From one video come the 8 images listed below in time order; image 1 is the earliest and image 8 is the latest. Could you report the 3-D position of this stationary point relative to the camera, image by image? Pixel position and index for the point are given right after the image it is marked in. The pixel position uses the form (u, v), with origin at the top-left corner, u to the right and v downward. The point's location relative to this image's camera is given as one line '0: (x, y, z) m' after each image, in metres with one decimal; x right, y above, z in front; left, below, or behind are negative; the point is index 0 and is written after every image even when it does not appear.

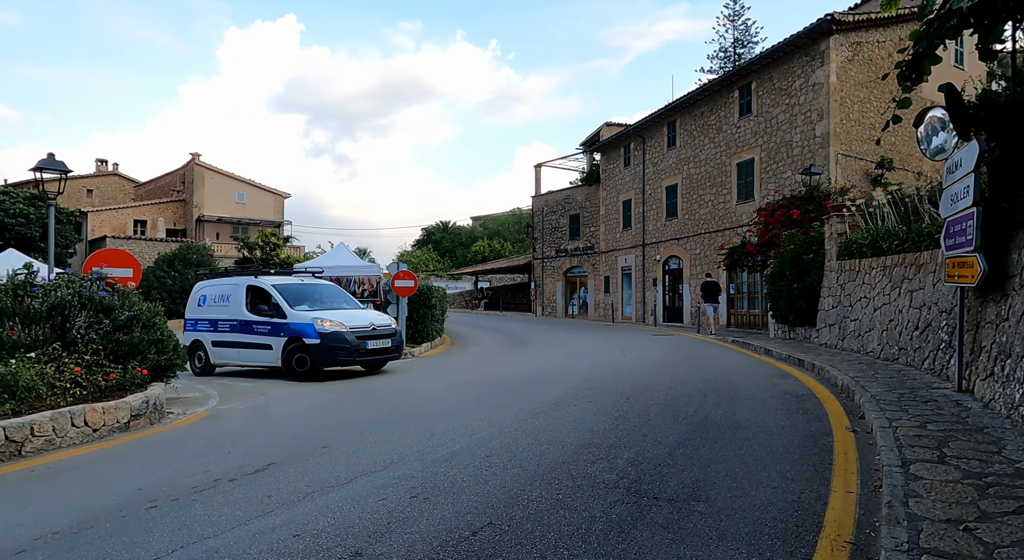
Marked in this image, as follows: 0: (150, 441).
0: (-3.7, -1.7, +5.9) m
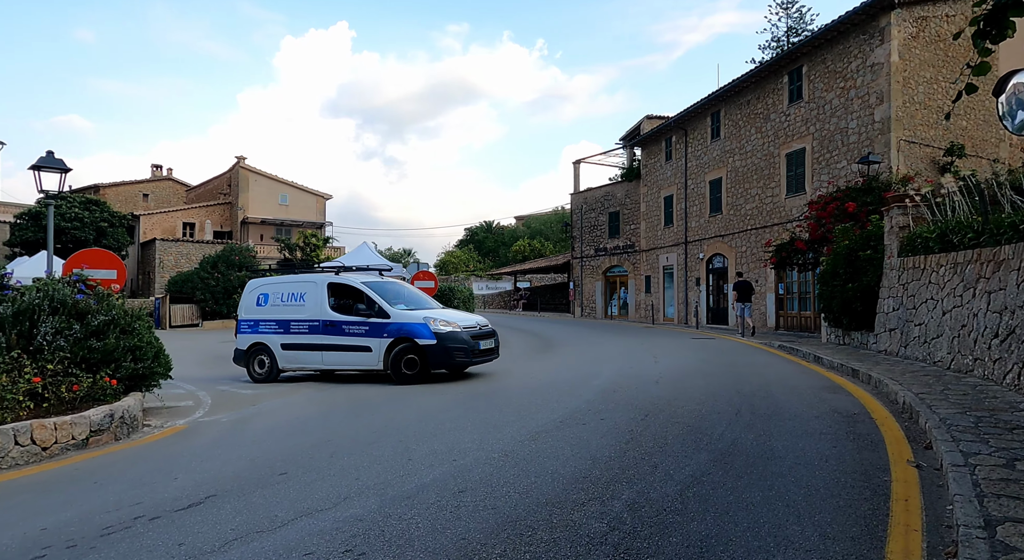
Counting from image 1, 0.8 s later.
0: (-3.8, -1.7, +5.4) m
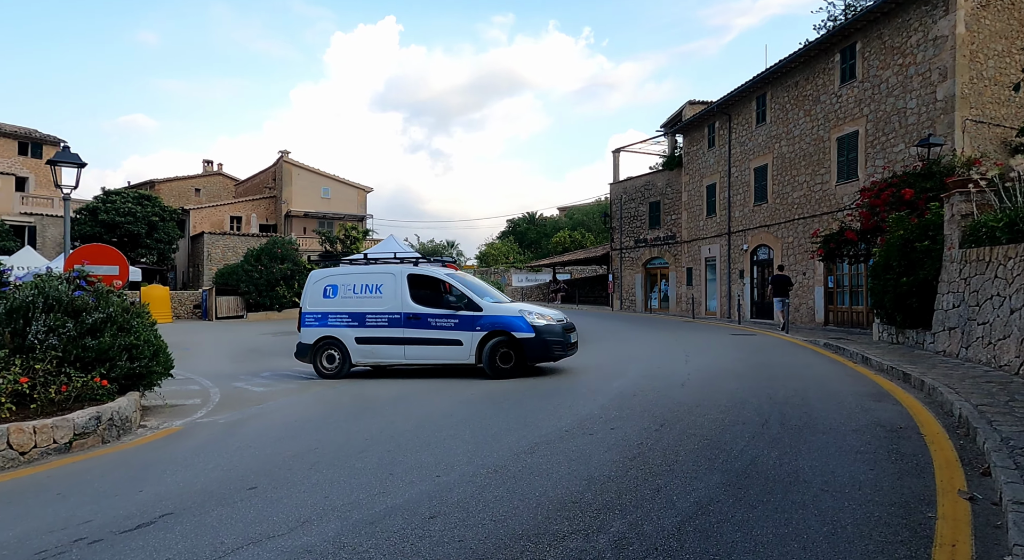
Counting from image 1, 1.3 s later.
0: (-3.8, -1.7, +5.2) m
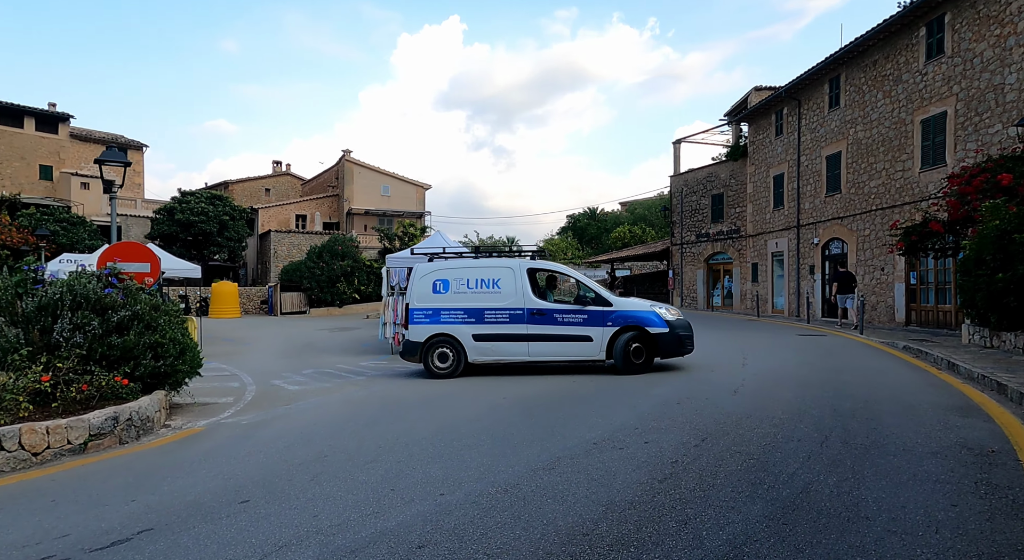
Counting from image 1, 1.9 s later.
0: (-3.7, -1.7, +5.1) m
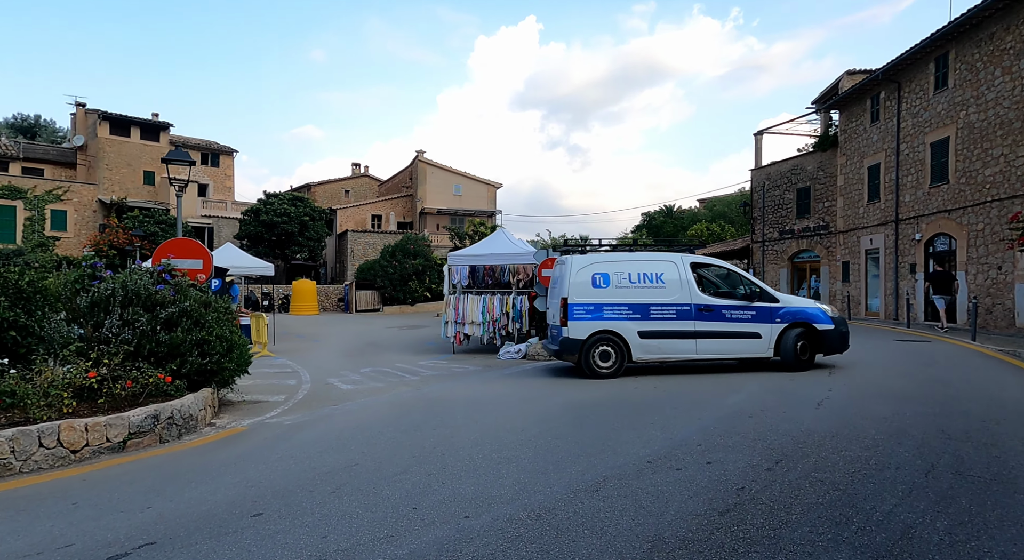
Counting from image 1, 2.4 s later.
0: (-3.4, -1.6, +5.0) m
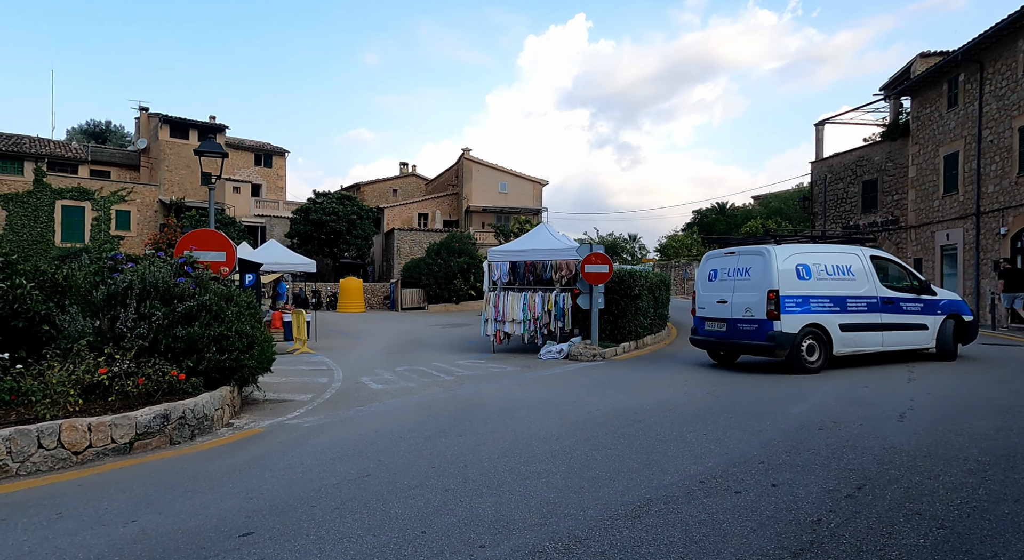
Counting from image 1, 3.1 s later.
0: (-3.1, -1.6, +4.7) m
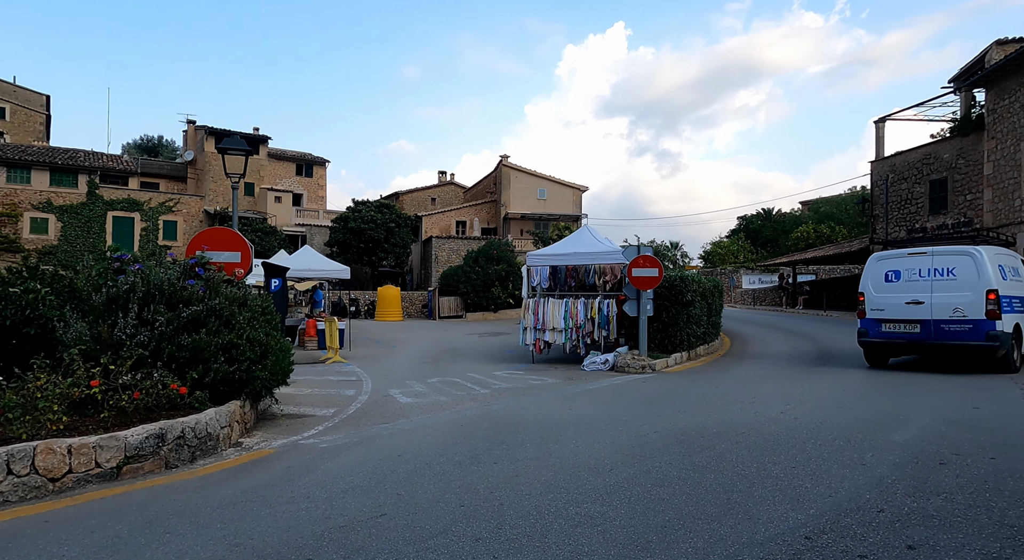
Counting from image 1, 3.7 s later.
0: (-2.8, -1.6, +4.0) m
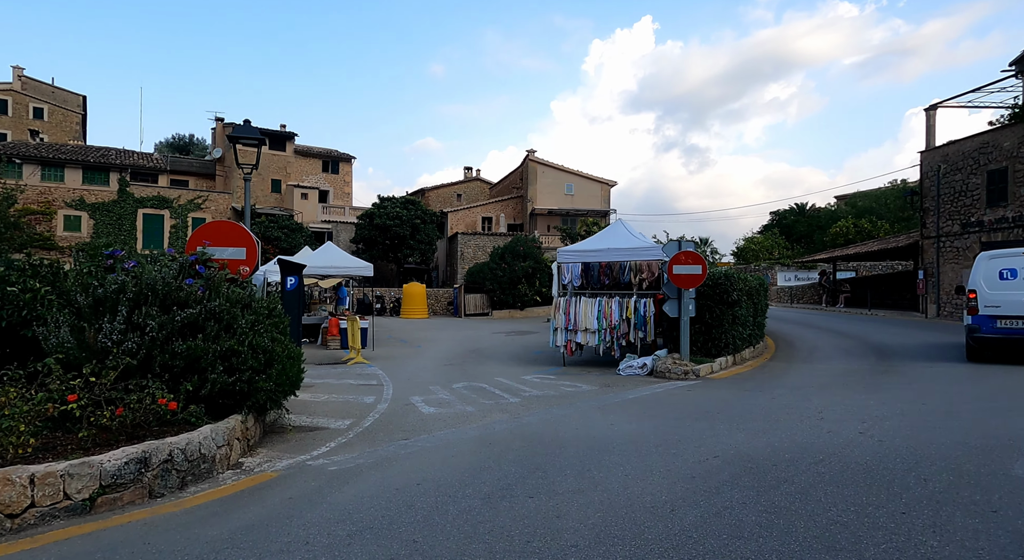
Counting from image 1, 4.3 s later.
0: (-2.6, -1.6, +3.3) m
